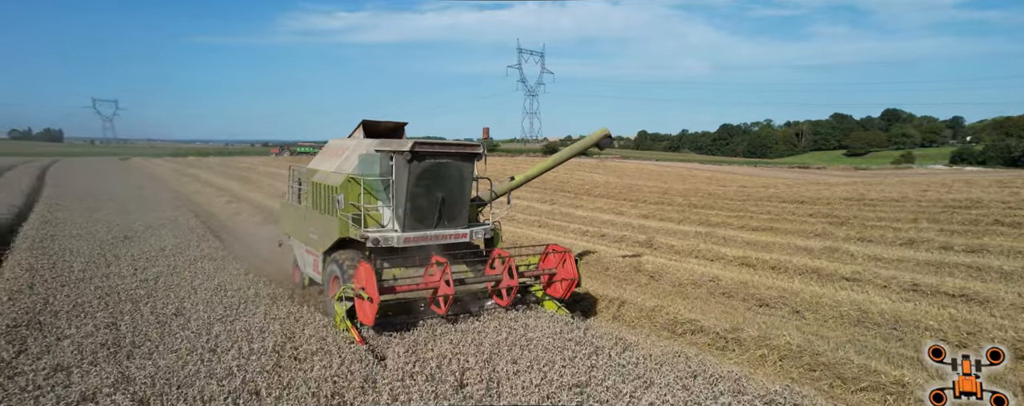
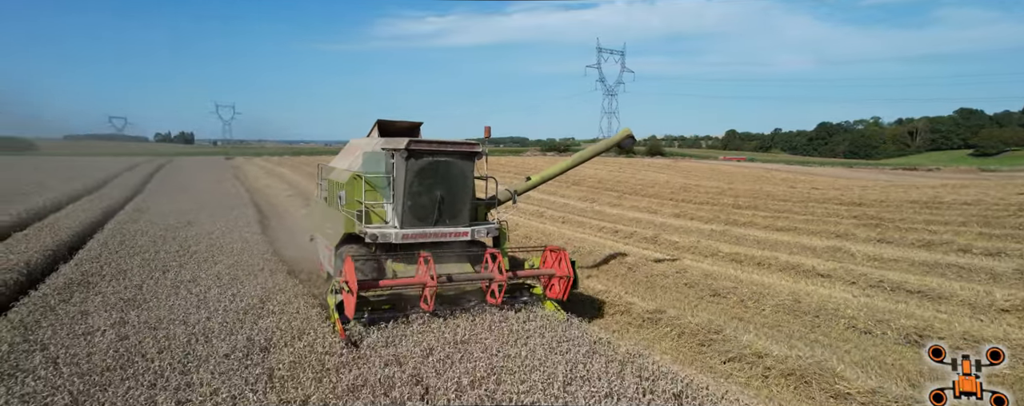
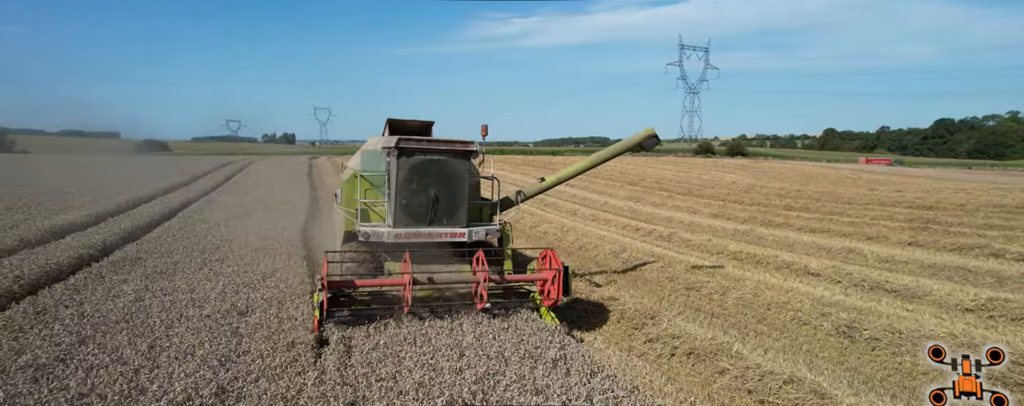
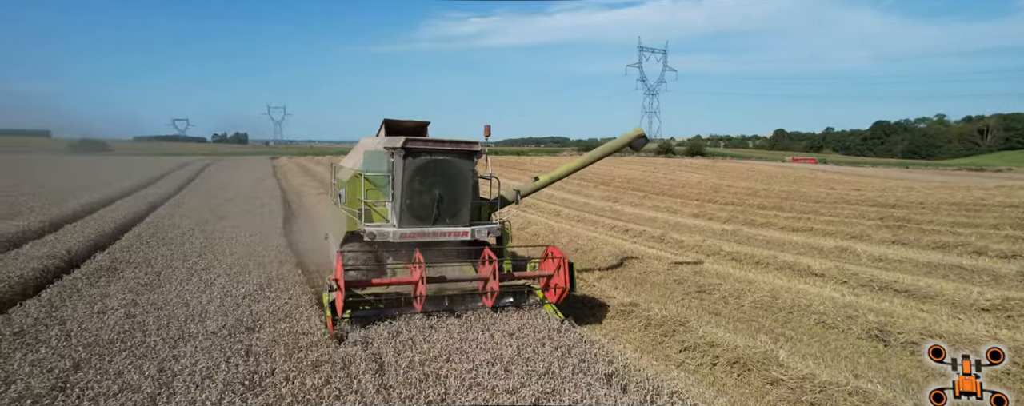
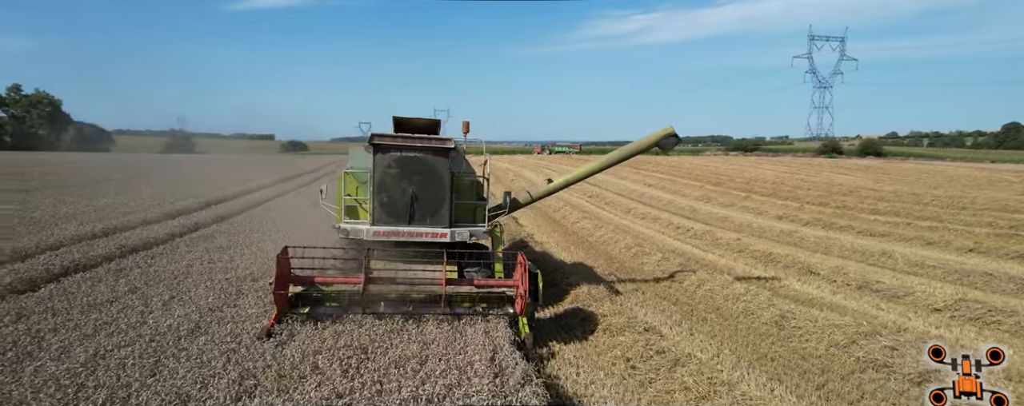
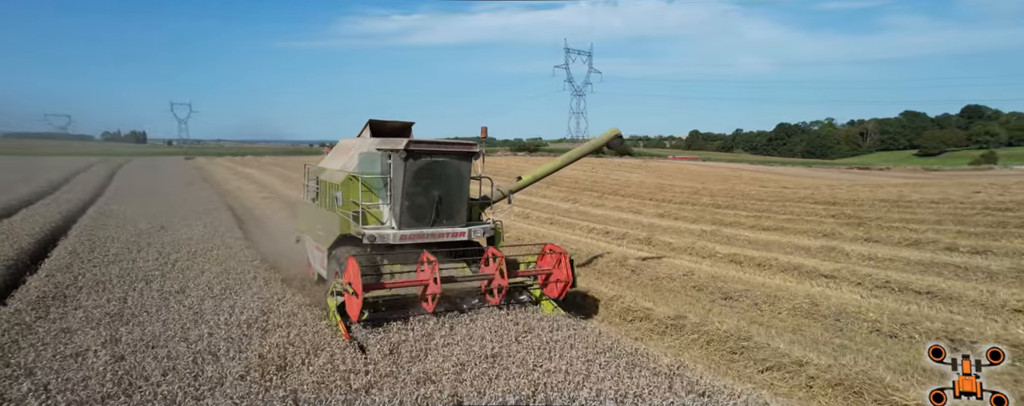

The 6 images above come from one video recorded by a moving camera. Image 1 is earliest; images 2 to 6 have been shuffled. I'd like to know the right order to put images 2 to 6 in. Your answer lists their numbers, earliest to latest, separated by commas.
6, 2, 4, 3, 5
